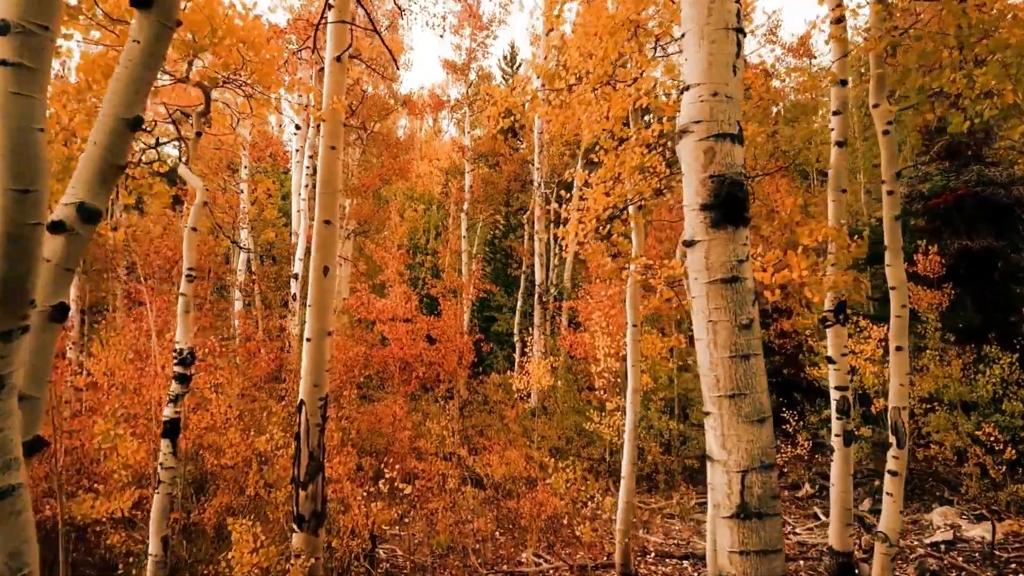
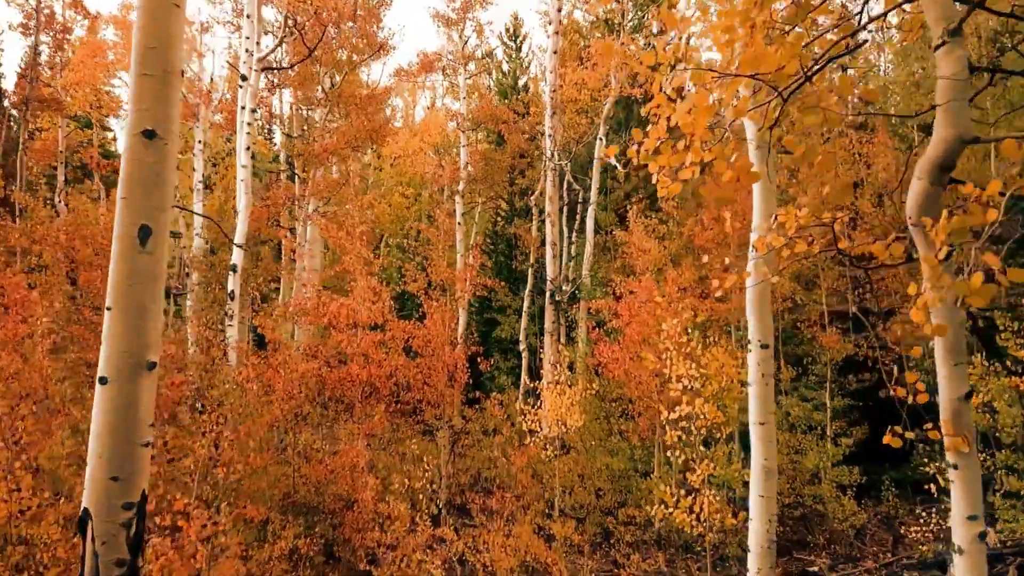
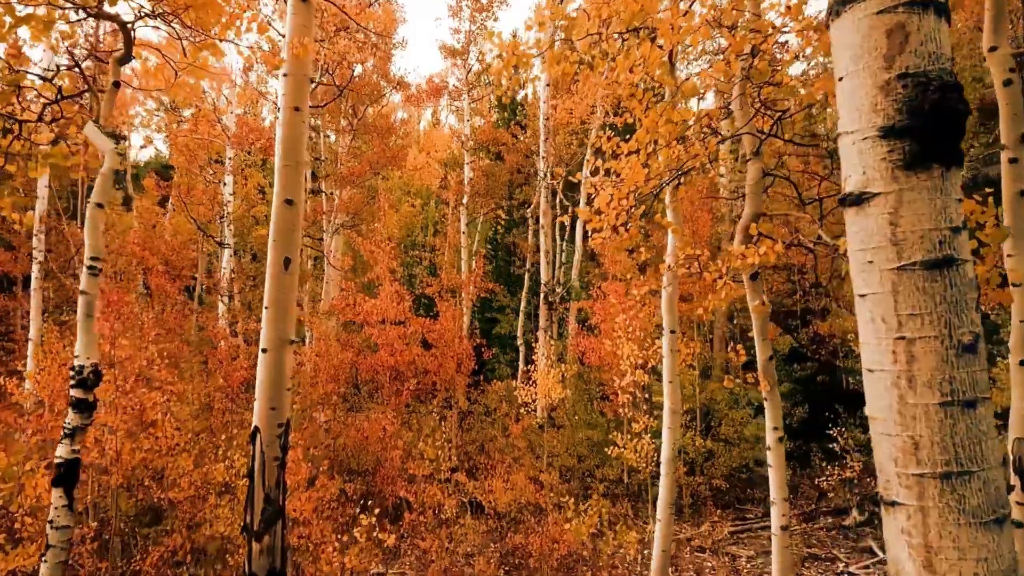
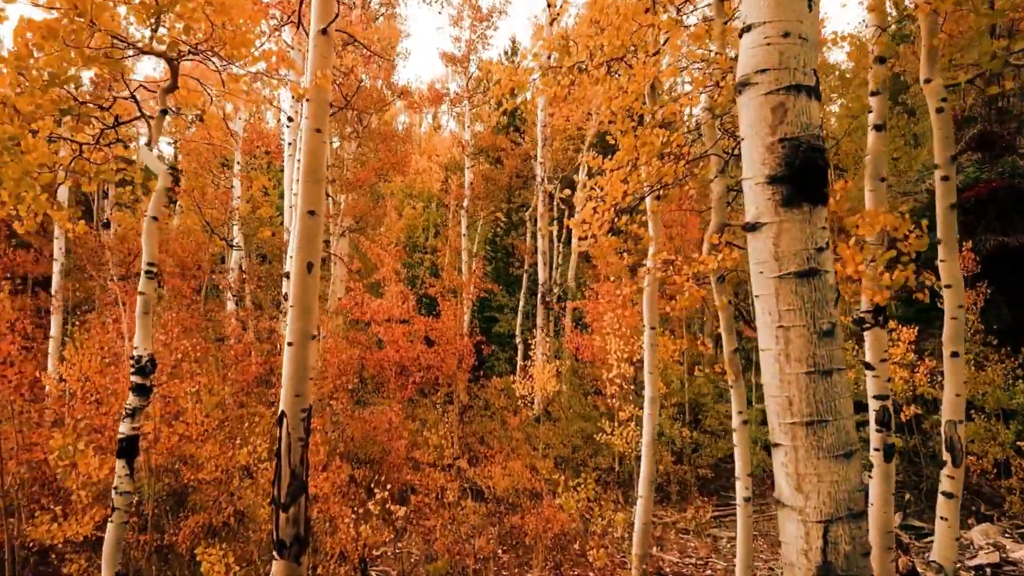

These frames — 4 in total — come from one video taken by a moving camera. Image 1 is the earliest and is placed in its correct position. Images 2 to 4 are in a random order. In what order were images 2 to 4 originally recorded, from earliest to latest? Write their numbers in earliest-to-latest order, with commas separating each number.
4, 3, 2
